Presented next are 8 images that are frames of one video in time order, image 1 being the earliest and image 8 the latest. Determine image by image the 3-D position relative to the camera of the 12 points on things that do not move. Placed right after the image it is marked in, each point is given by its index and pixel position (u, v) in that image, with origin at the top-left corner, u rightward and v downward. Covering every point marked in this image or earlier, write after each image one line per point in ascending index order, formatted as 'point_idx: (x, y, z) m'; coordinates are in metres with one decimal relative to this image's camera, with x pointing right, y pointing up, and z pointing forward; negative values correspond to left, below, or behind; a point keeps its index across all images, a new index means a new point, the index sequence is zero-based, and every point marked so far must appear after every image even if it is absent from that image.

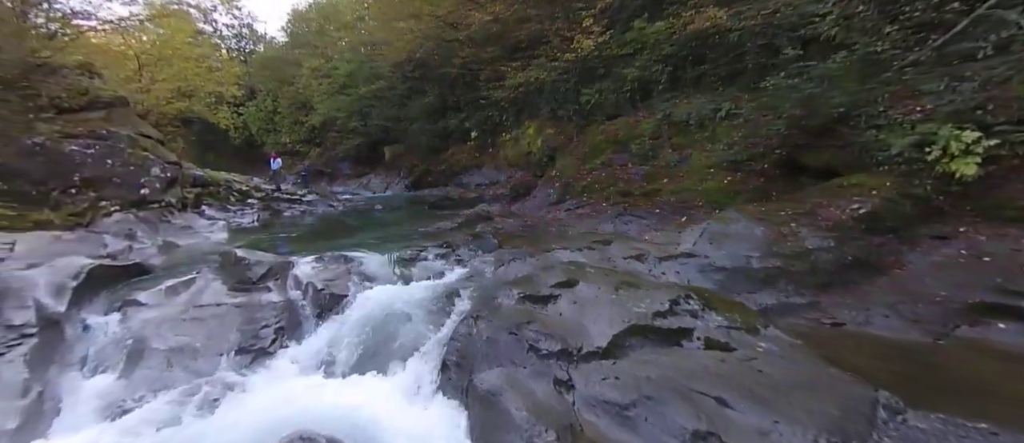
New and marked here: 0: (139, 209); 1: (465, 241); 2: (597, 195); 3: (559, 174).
0: (-8.5, +0.3, +8.3) m
1: (-0.9, -0.4, +7.4) m
2: (+2.3, +0.7, +10.1) m
3: (+1.6, +1.6, +12.2) m
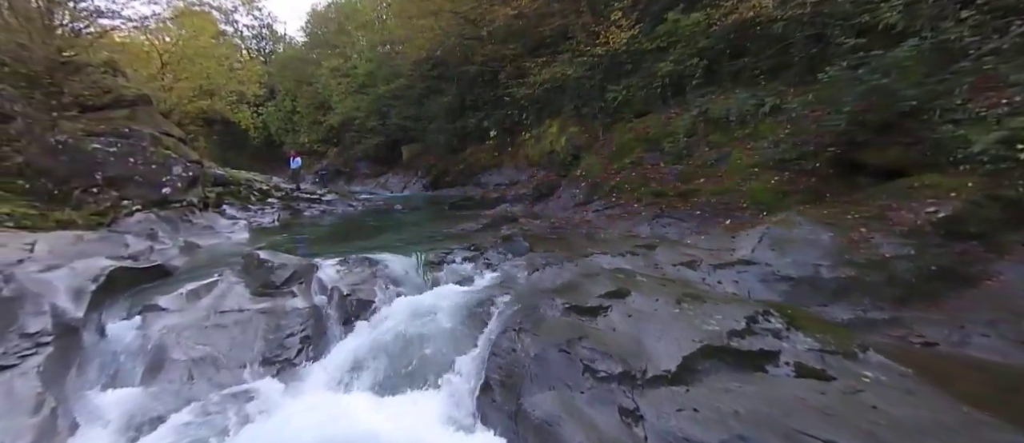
0: (-7.9, +0.3, +8.2) m
1: (-0.4, -0.4, +7.1) m
2: (+3.0, +0.7, +9.6) m
3: (+2.4, +1.5, +11.8) m
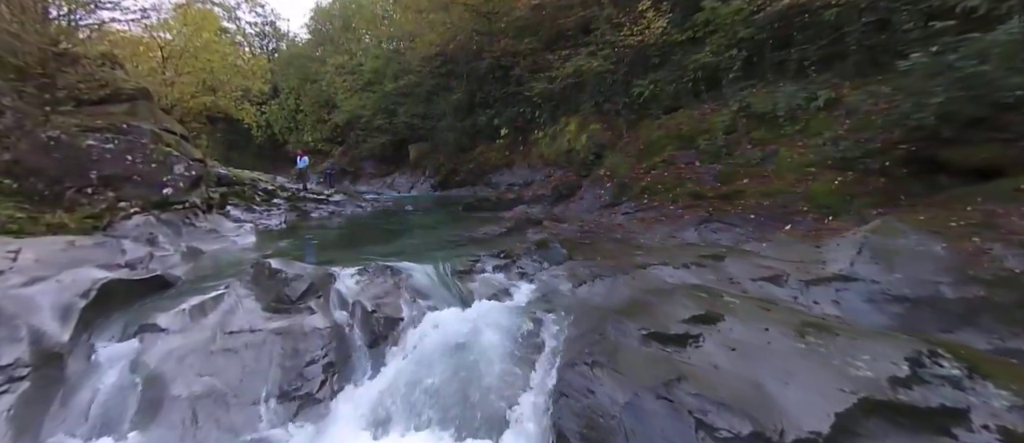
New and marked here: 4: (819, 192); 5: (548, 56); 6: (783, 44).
0: (-7.3, +0.2, +7.6) m
1: (+0.2, -0.5, +6.4) m
2: (+3.6, +0.6, +8.9) m
3: (+3.0, +1.4, +11.1) m
4: (+5.3, +0.5, +6.4) m
5: (+1.9, +8.3, +18.3) m
6: (+6.5, +4.3, +8.8) m
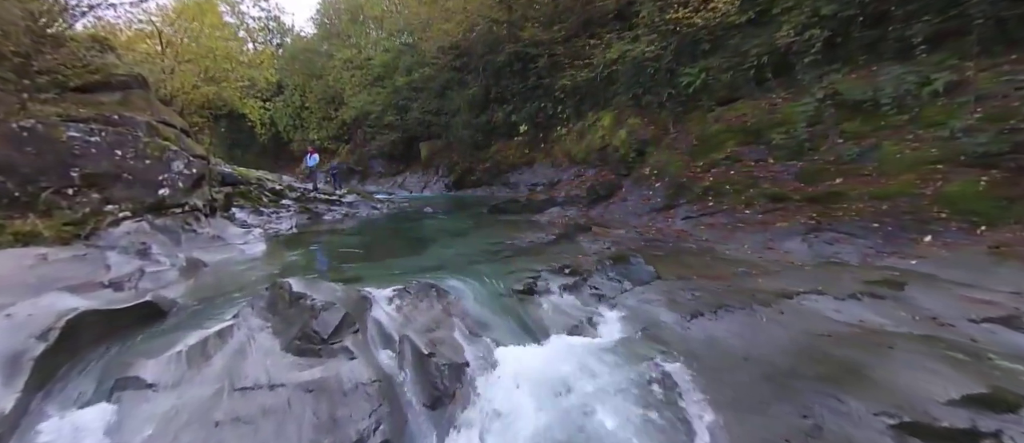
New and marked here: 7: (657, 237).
0: (-6.3, +0.1, +6.5) m
1: (+1.2, -0.6, +5.3) m
2: (+4.6, +0.5, +7.7) m
3: (+4.0, +1.3, +10.0) m
4: (+6.3, +0.4, +5.2) m
5: (+2.9, +8.2, +17.2) m
6: (+7.5, +4.2, +7.6) m
7: (+2.9, -0.3, +7.3) m
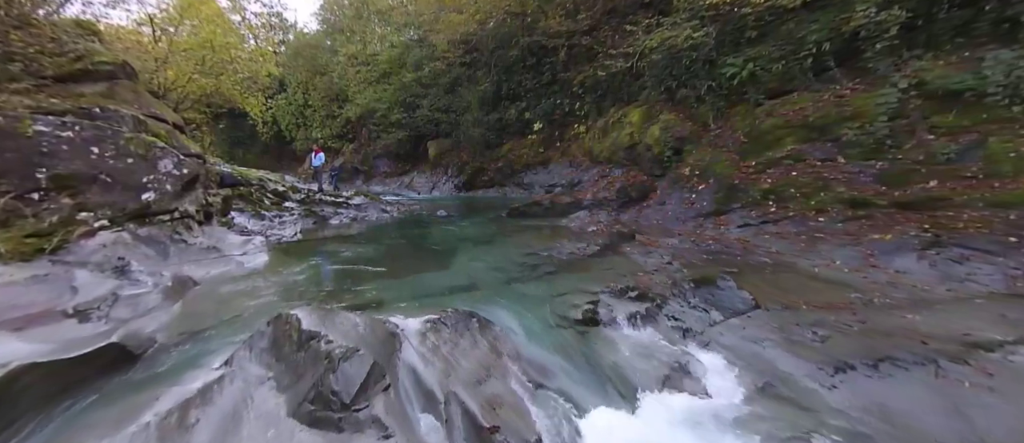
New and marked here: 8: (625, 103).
0: (-5.6, 0.0, +5.6) m
1: (+1.9, -0.8, +4.3) m
2: (+5.3, +0.3, +6.8) m
3: (+4.7, +1.2, +9.0) m
4: (+7.0, +0.2, +4.2) m
5: (+3.6, +8.0, +16.2) m
6: (+8.2, +4.0, +6.6) m
7: (+3.6, -0.4, +6.3) m
8: (+4.5, +4.7, +14.6) m
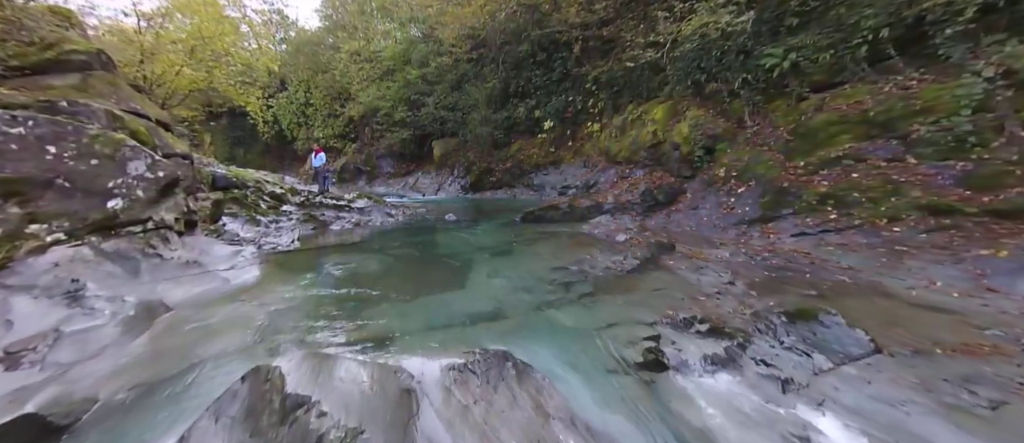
0: (-5.3, -0.2, +4.8) m
1: (+2.3, -0.9, +3.5) m
2: (+5.7, +0.2, +5.9) m
3: (+5.1, +1.0, +8.1) m
4: (+7.4, +0.1, +3.3) m
5: (+4.1, +7.9, +15.3) m
6: (+8.6, +3.9, +5.7) m
7: (+4.0, -0.6, +5.4) m
8: (+4.9, +4.6, +13.7) m
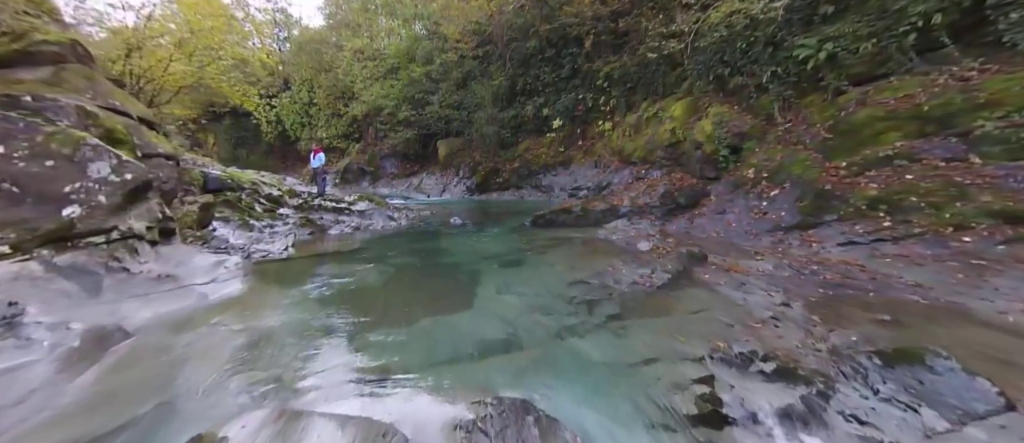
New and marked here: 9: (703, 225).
0: (-5.1, -0.3, +4.2) m
1: (+2.4, -1.1, +2.8) m
2: (+5.9, 0.0, +5.2) m
3: (+5.3, +0.9, +7.4) m
4: (+7.5, 0.0, +2.6) m
5: (+4.4, +7.8, +14.6) m
6: (+8.8, +3.7, +5.0) m
7: (+4.1, -0.7, +4.8) m
8: (+5.2, +4.5, +13.0) m
9: (+4.1, -0.1, +7.8) m
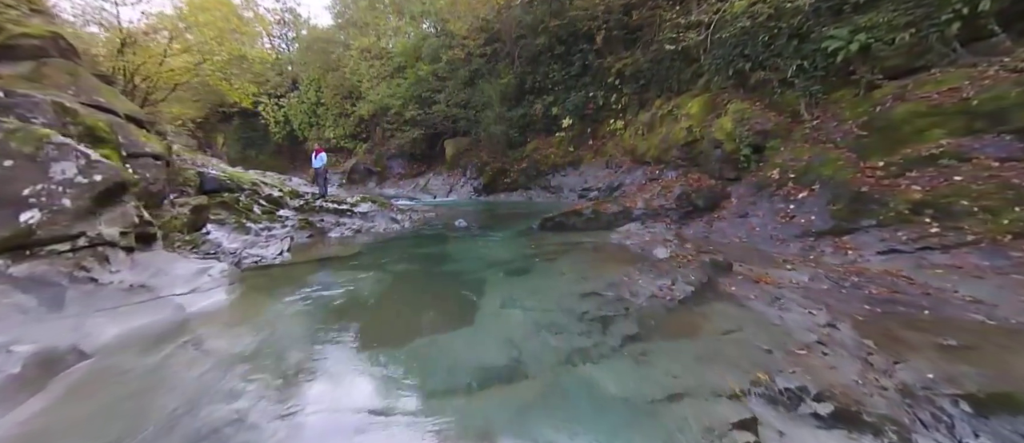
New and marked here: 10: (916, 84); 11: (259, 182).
0: (-5.0, -0.3, +3.9) m
1: (+2.4, -1.1, +2.3) m
2: (+5.9, -0.1, +4.6) m
3: (+5.4, +0.8, +6.9) m
4: (+7.5, -0.1, +2.0) m
5: (+4.7, +7.7, +14.1) m
6: (+8.9, +3.6, +4.4) m
7: (+4.2, -0.8, +4.2) m
8: (+5.5, +4.4, +12.5) m
9: (+4.2, -0.2, +7.3) m
10: (+7.1, +2.4, +6.4) m
11: (-6.9, +1.1, +9.9) m
